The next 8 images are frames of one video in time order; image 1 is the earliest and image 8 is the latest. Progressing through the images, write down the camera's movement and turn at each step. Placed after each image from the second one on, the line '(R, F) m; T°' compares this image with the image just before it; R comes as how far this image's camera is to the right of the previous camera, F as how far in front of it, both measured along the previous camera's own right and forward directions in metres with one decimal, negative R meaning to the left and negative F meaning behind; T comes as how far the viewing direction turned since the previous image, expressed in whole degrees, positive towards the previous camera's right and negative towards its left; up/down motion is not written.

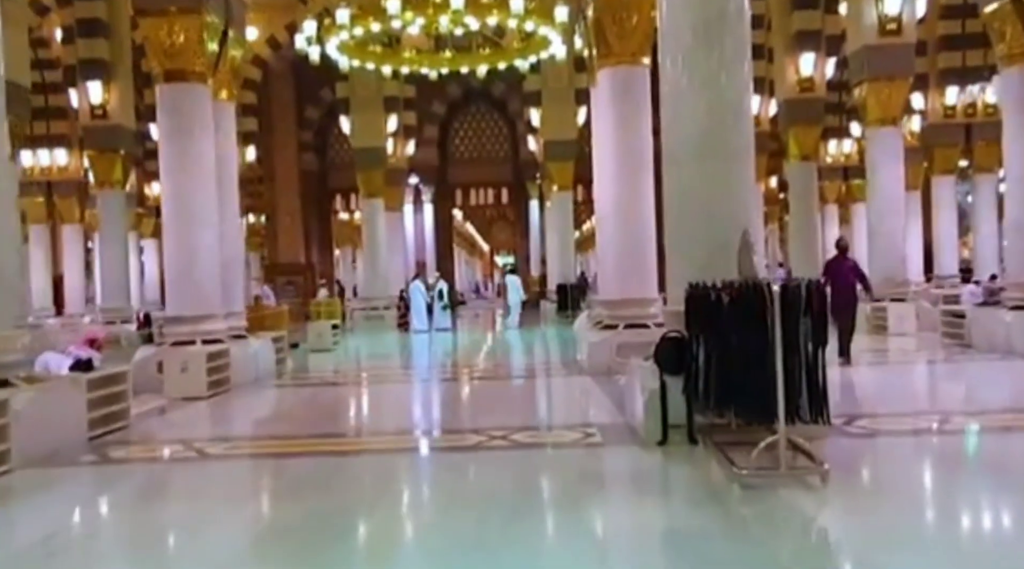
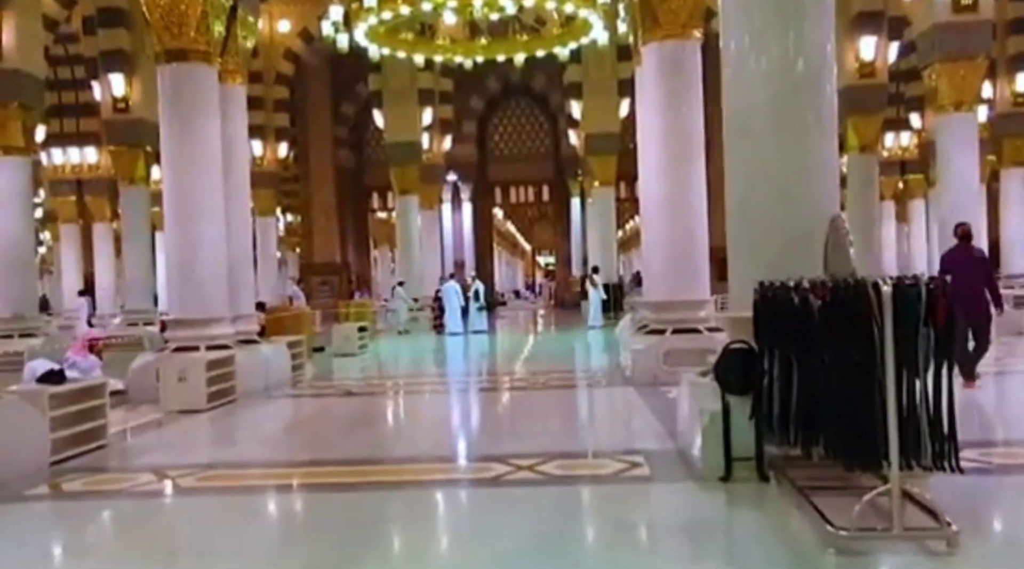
(+0.1, +1.0) m; -3°
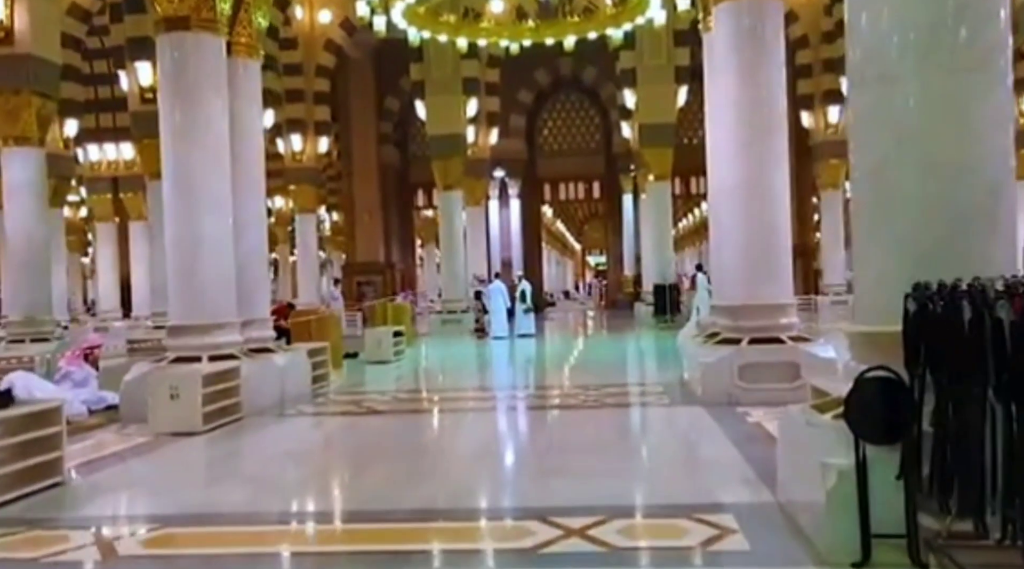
(0.0, +1.3) m; -3°
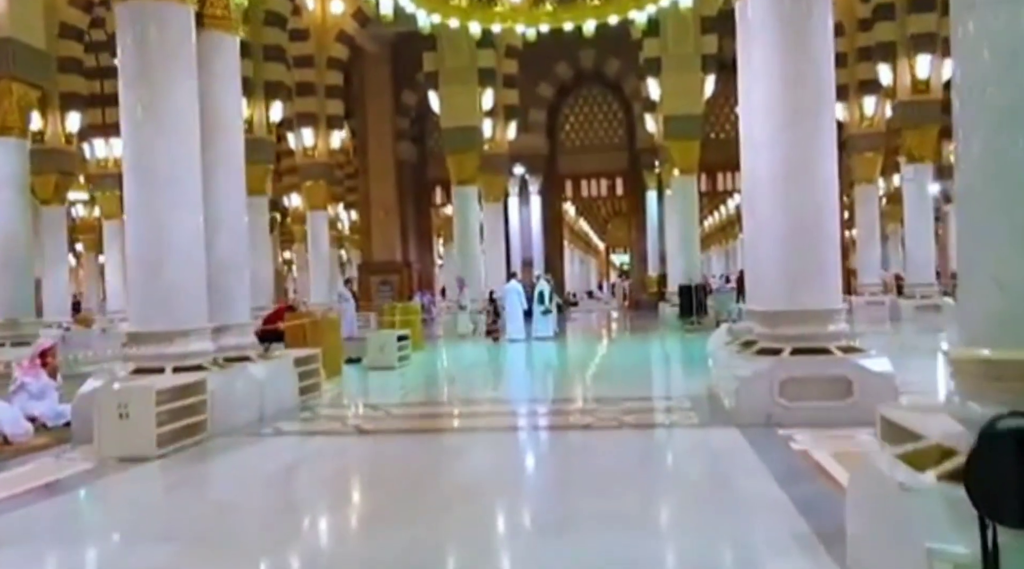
(+0.1, +1.0) m; -1°
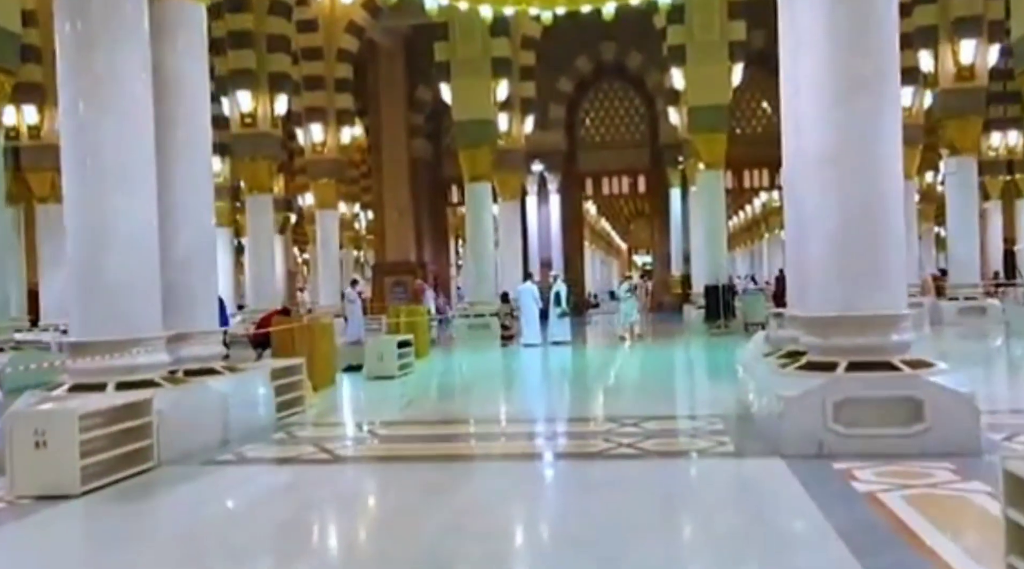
(+0.1, +1.1) m; -1°
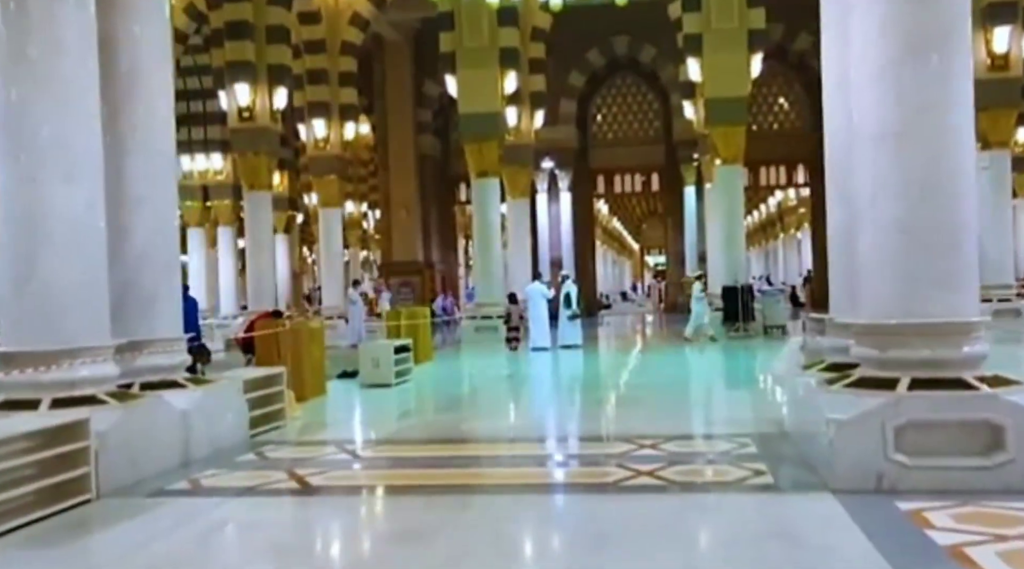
(+0.1, +0.8) m; -1°
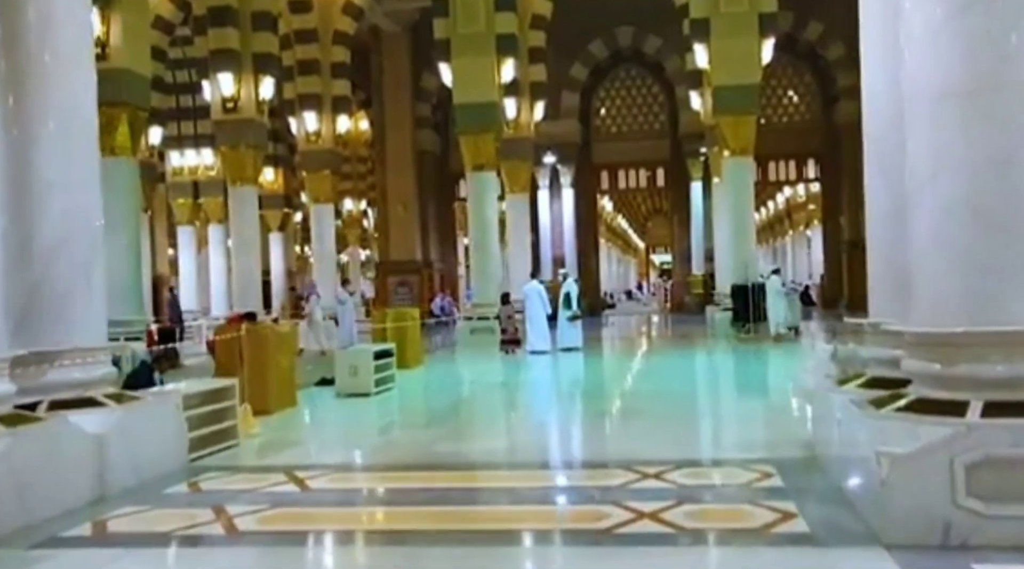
(+0.1, +0.9) m; 0°
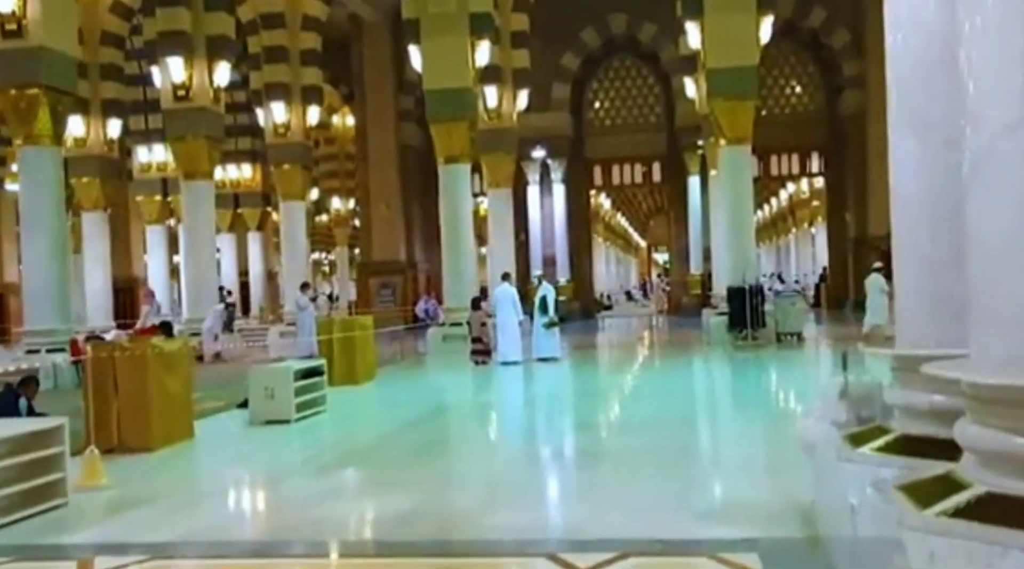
(+0.5, +1.5) m; 0°
